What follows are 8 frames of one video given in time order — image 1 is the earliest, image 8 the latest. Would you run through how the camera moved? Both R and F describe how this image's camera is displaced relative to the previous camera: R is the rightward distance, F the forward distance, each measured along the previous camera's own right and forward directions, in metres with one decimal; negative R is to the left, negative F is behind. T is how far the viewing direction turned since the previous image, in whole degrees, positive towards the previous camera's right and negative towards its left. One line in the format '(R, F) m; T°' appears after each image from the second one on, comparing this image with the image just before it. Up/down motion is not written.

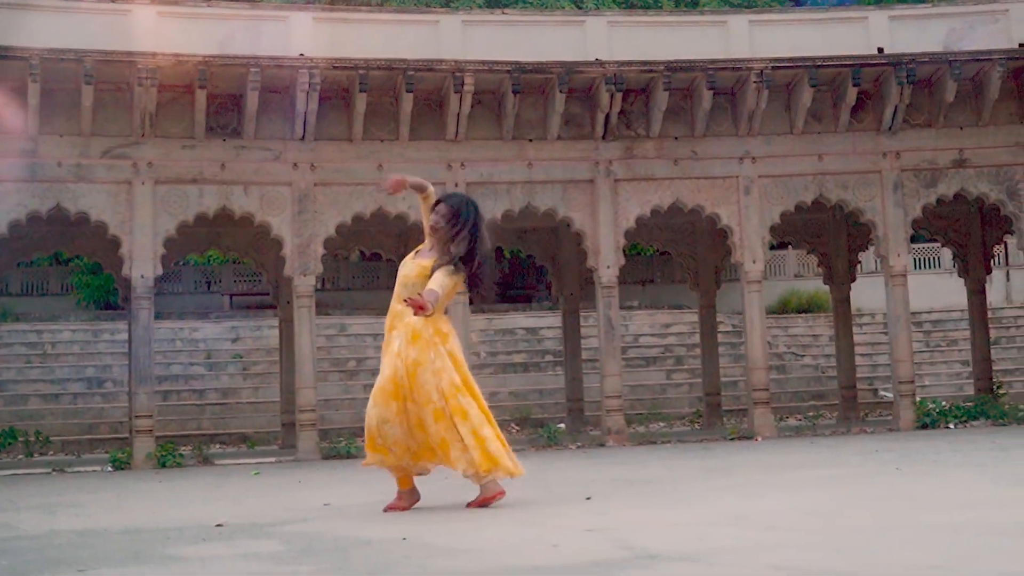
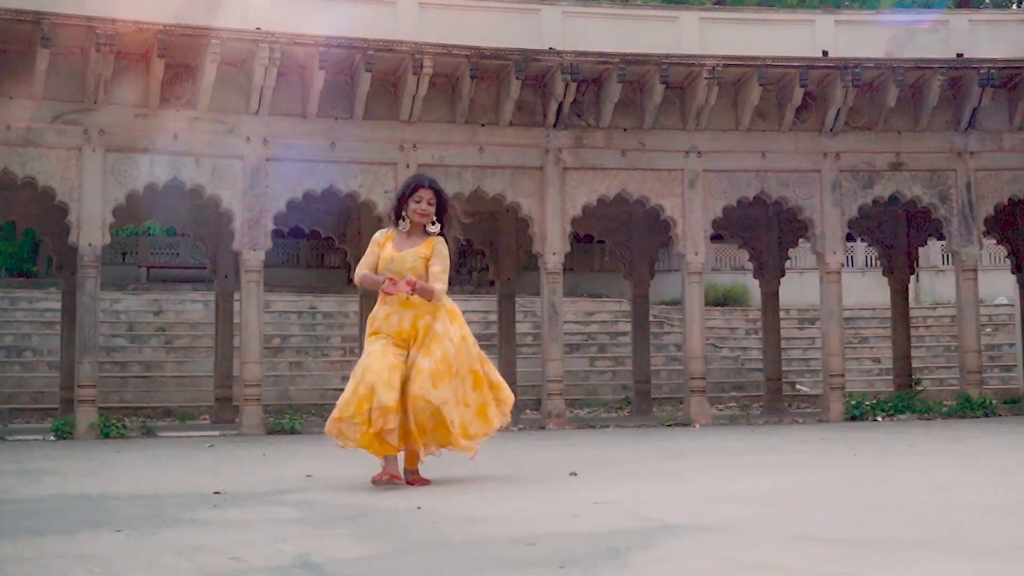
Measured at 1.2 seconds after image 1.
(-0.4, -0.2) m; +4°
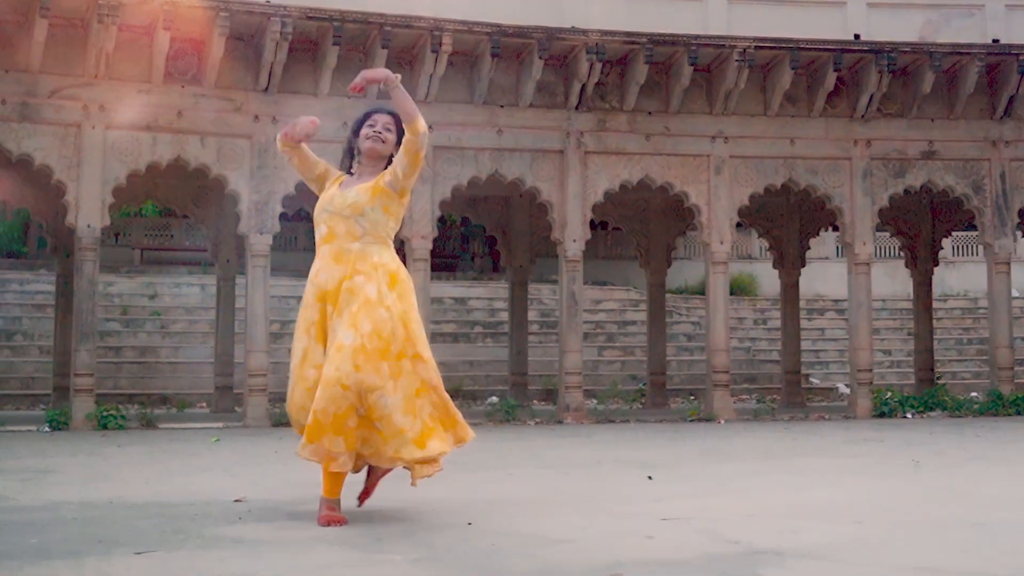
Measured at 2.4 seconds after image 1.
(-0.2, +0.5) m; 0°
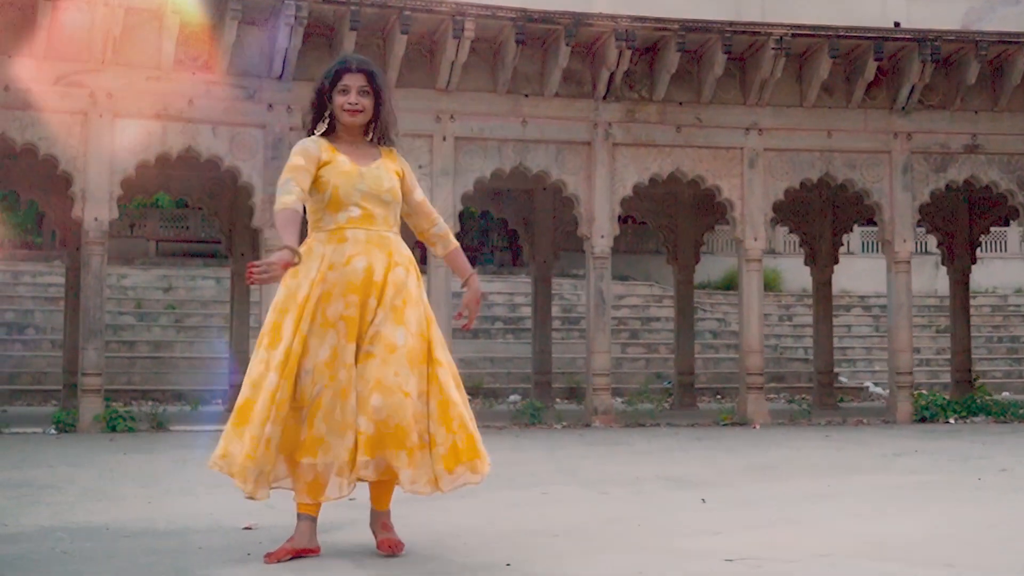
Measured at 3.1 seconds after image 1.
(-0.1, +0.5) m; -1°
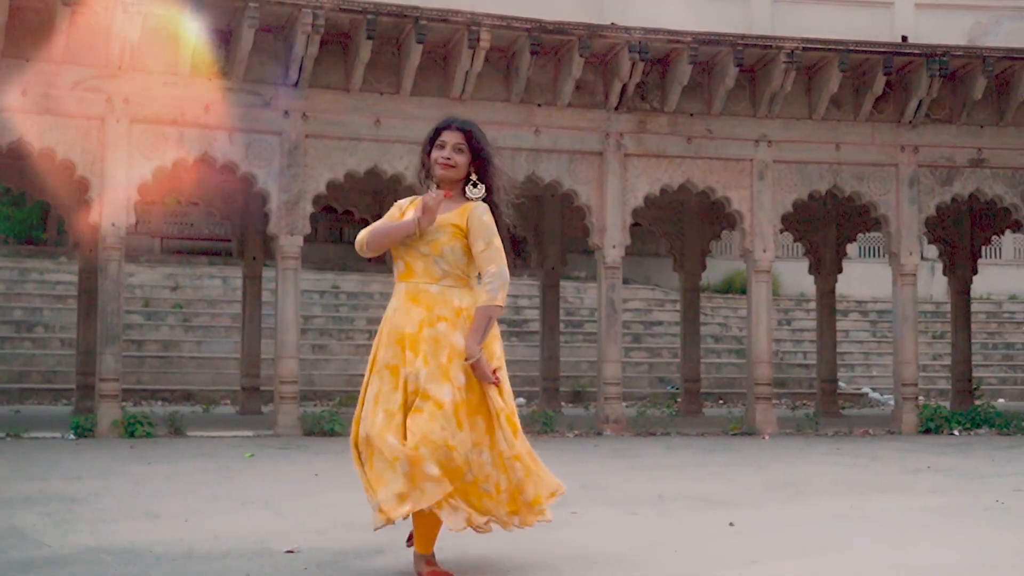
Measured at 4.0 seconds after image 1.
(-0.1, -0.1) m; 0°
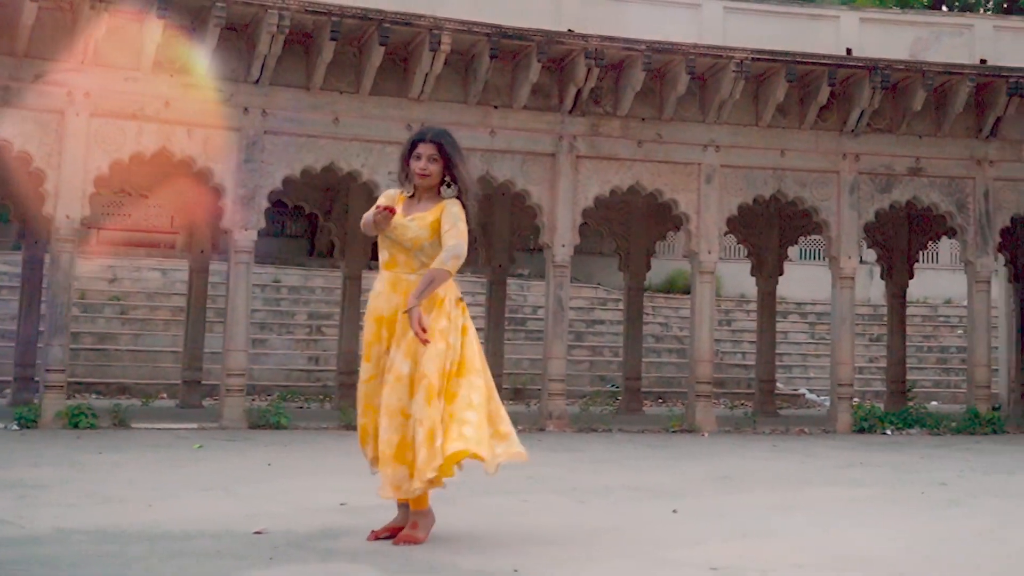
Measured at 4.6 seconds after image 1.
(-0.2, -0.2) m; +3°
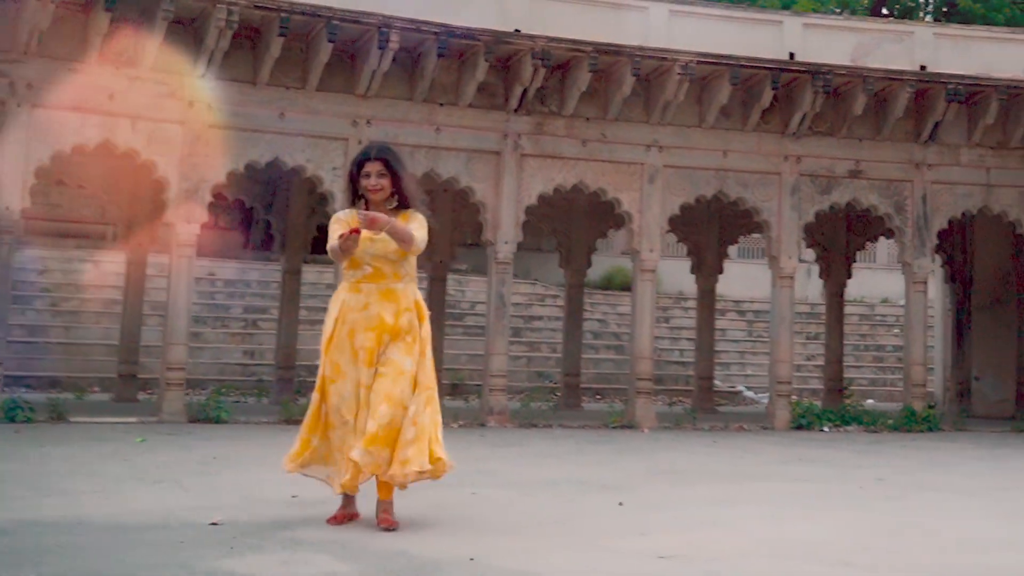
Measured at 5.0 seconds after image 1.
(-0.1, -0.1) m; +3°
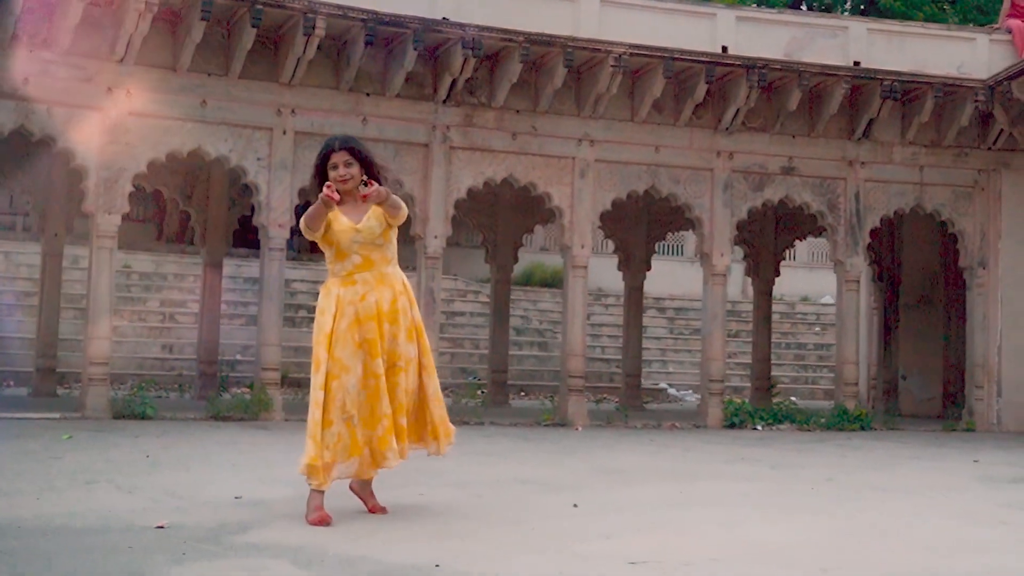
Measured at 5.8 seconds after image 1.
(-0.1, +0.3) m; +3°
